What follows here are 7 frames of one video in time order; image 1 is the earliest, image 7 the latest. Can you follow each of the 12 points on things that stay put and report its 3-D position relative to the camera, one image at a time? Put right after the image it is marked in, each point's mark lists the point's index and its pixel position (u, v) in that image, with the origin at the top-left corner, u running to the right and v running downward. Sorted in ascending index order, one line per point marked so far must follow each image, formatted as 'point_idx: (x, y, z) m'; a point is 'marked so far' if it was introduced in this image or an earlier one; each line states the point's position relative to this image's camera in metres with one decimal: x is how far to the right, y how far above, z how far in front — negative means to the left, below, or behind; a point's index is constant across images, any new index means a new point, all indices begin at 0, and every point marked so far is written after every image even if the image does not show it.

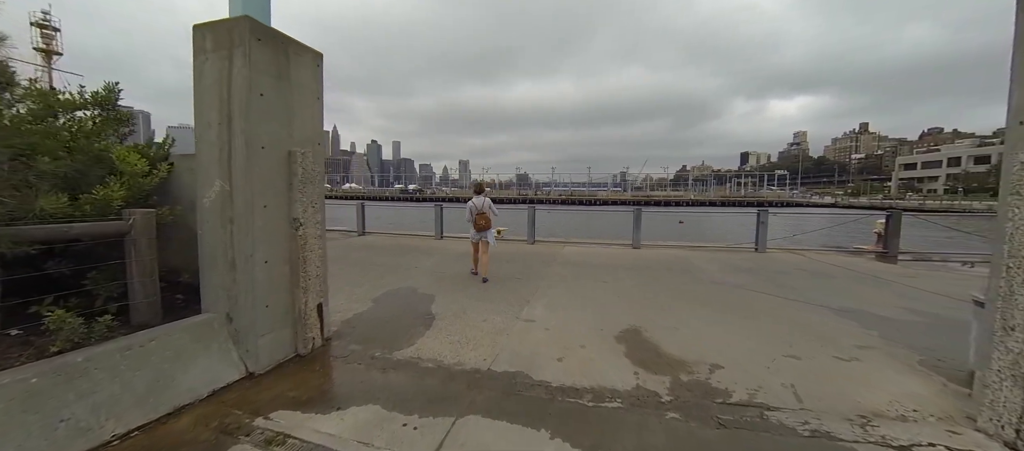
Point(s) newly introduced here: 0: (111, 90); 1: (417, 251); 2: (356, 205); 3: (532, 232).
0: (-4.3, +1.5, +3.8) m
1: (-2.3, -0.6, +8.9) m
2: (-5.2, +0.6, +12.0) m
3: (+0.6, -0.2, +10.3) m
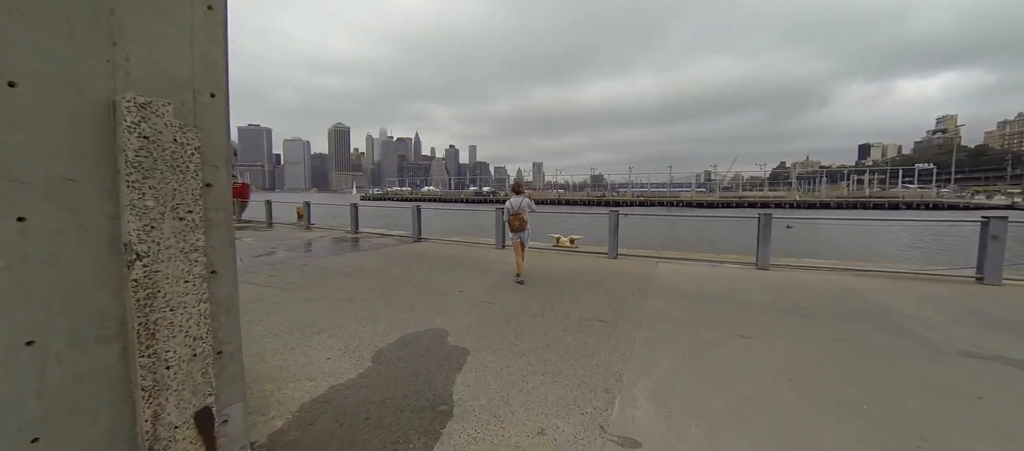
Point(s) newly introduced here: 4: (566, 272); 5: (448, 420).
0: (-3.8, +1.3, +2.6) m
1: (-0.8, -0.8, +7.2) m
2: (-3.0, +0.5, +10.8) m
3: (+2.3, -0.4, +8.0) m
4: (+1.0, -0.9, +6.6) m
5: (-0.4, -1.3, +2.3) m
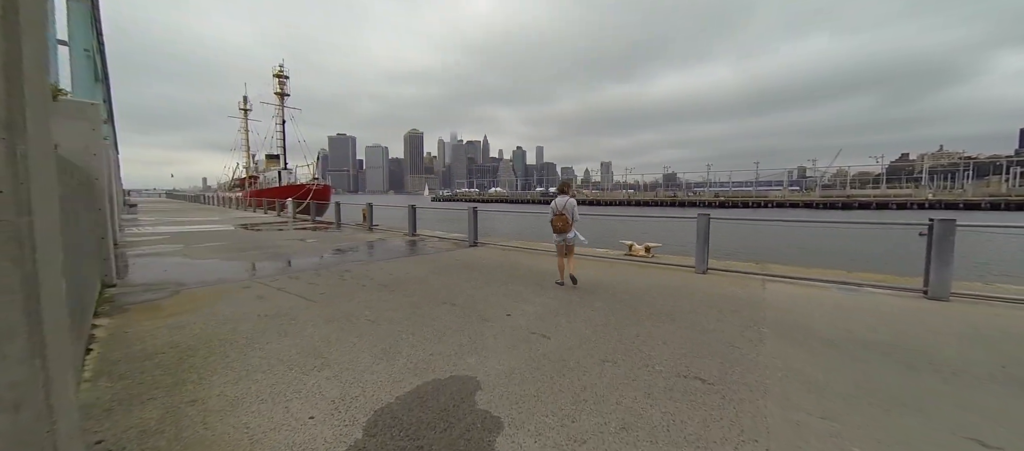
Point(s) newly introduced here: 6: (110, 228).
0: (-3.5, +1.3, +2.2) m
1: (+0.2, -0.9, +6.2) m
2: (-1.2, +0.4, +10.1) m
3: (+3.5, -0.5, +6.3) m
4: (+2.0, -1.0, +5.2) m
5: (-0.3, -1.4, +1.3) m
6: (-6.4, 0.0, +5.6) m
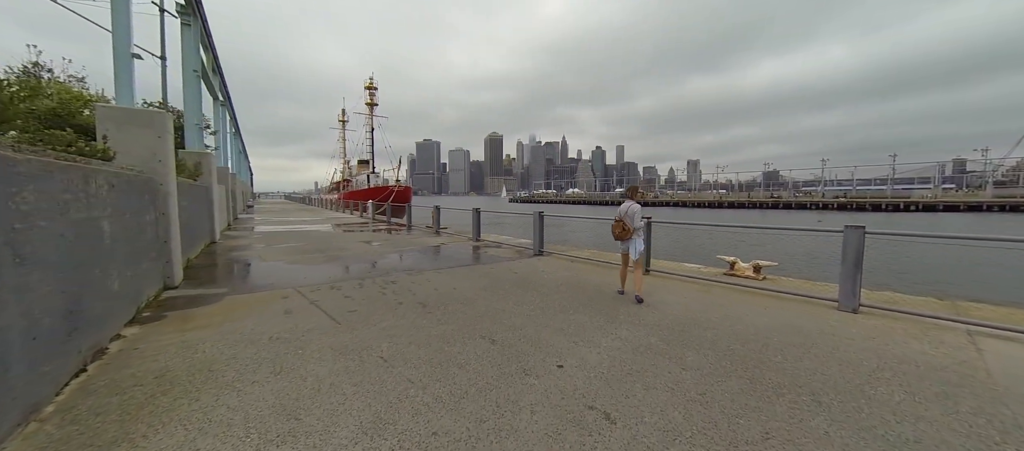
0: (-3.4, +1.2, +1.8) m
1: (+1.1, -1.1, +4.9) m
2: (+0.5, +0.2, +9.1) m
3: (+4.3, -0.7, +4.4) m
4: (+2.6, -1.2, +3.6) m
5: (-0.5, -1.5, +0.2) m
6: (-5.5, -0.1, +5.8) m
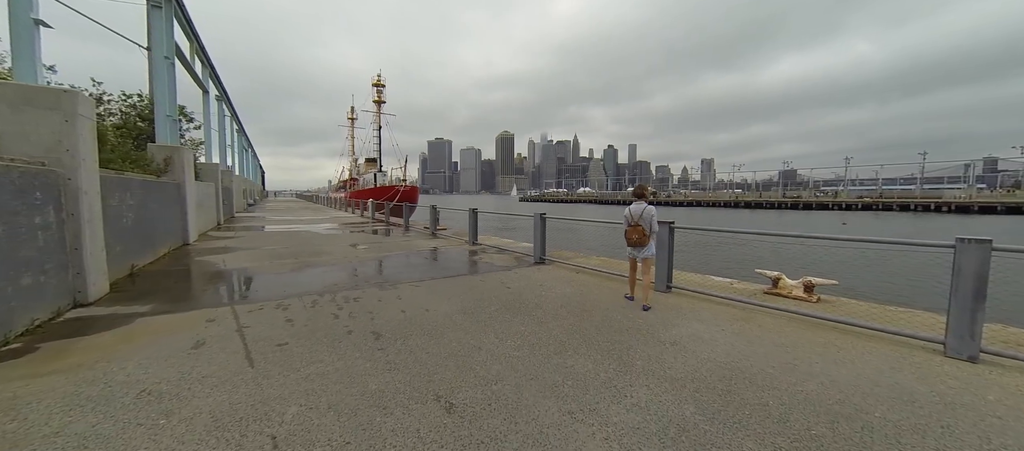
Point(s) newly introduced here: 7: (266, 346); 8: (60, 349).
0: (-3.6, +1.1, +0.7) m
1: (+0.9, -1.2, +3.7) m
2: (+0.4, +0.2, +7.9) m
3: (+4.1, -0.9, +3.1) m
4: (+2.3, -1.3, +2.4) m
5: (-0.8, -1.6, -0.9) m
6: (-5.7, -0.1, +4.8) m
7: (-2.4, -1.2, +3.5) m
8: (-4.4, -1.2, +3.4) m
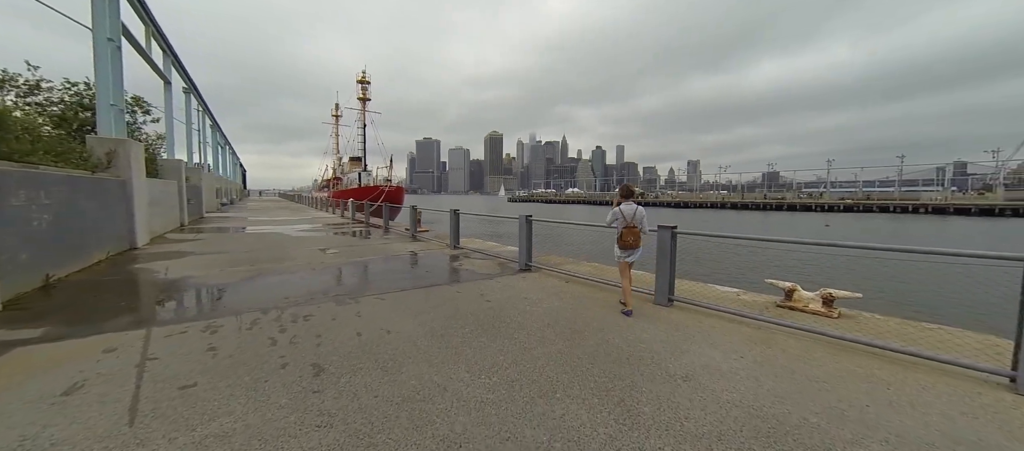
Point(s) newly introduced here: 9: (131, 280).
0: (-3.8, +1.1, -0.1) m
1: (+0.7, -1.2, +3.0) m
2: (+0.1, +0.1, +7.2) m
3: (+3.9, -0.9, +2.5) m
4: (+2.2, -1.3, +1.7) m
5: (-0.9, -1.6, -1.6) m
6: (-5.9, -0.2, +3.9) m
7: (-2.6, -1.2, +2.7) m
8: (-4.6, -1.2, +2.5) m
9: (-6.9, -1.0, +6.3) m
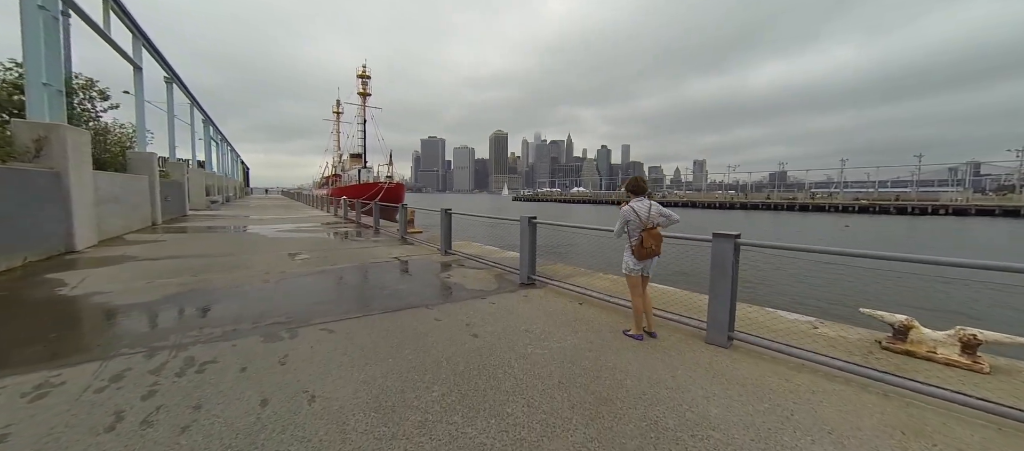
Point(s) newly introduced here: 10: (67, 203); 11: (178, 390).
0: (-3.9, +1.0, -1.4) m
1: (+0.6, -1.3, +1.6) m
2: (+0.1, 0.0, +5.8) m
3: (+3.8, -1.0, +1.1) m
4: (+2.1, -1.4, +0.3) m
5: (-1.0, -1.7, -3.0) m
6: (-6.0, -0.2, +2.6) m
7: (-2.7, -1.3, +1.3) m
8: (-4.6, -1.3, +1.2) m
9: (-6.9, -1.0, +5.0) m
10: (-9.6, +0.5, +7.6) m
11: (-2.4, -1.2, +2.6) m
